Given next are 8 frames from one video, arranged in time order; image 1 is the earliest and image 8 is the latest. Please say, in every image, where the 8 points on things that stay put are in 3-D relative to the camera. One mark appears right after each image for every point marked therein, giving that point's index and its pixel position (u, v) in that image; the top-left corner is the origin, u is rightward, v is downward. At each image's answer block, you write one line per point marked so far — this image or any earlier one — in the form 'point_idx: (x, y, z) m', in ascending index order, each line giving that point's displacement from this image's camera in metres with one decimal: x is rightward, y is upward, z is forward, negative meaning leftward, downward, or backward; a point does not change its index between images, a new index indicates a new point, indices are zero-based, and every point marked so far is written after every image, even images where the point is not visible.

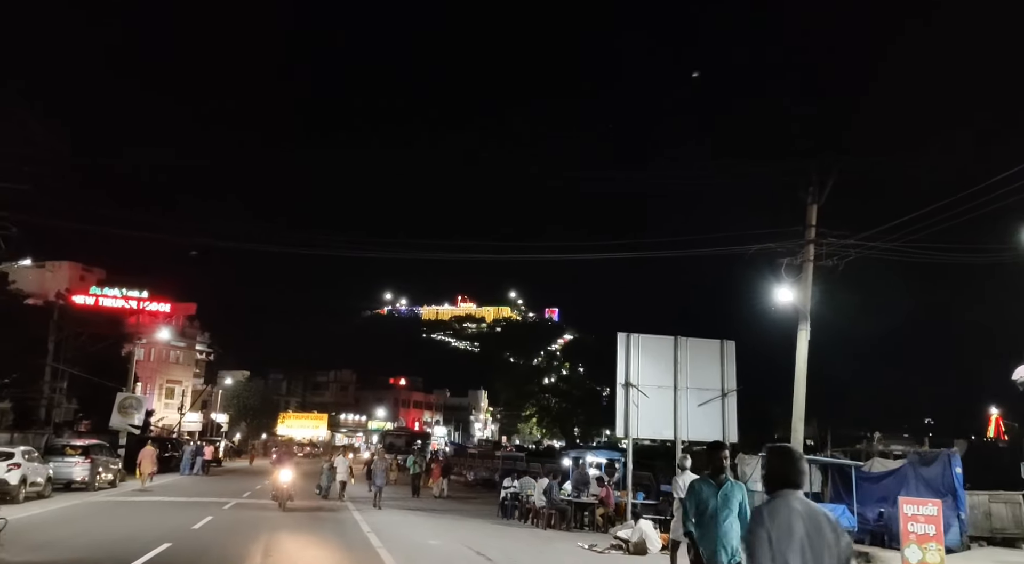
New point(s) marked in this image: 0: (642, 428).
0: (+3.1, -3.4, +19.4) m
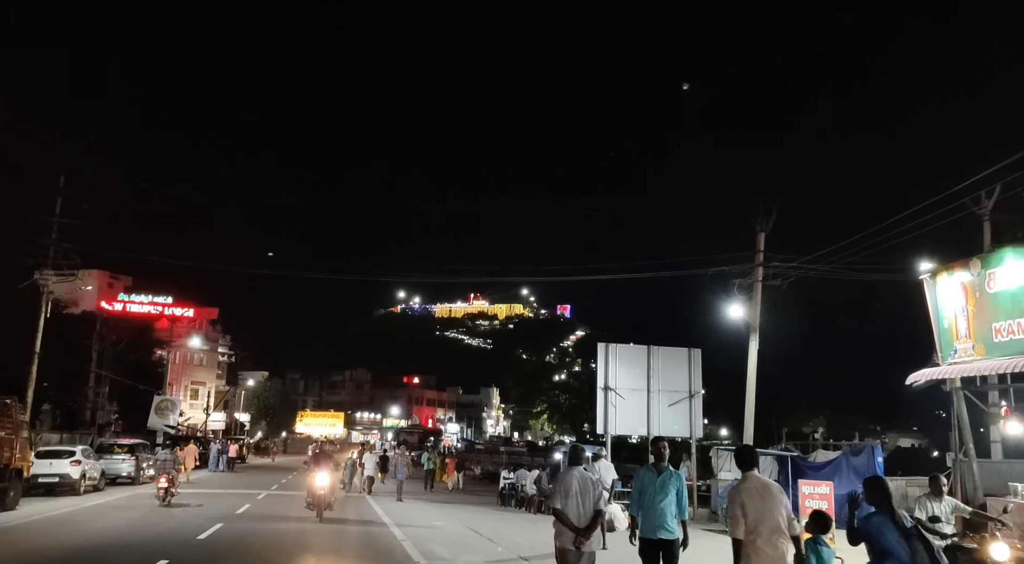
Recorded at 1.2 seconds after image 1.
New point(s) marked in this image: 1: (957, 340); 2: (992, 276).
0: (+2.9, -3.9, +22.5) m
1: (+8.0, -1.0, +14.6) m
2: (+8.1, +0.1, +13.9) m
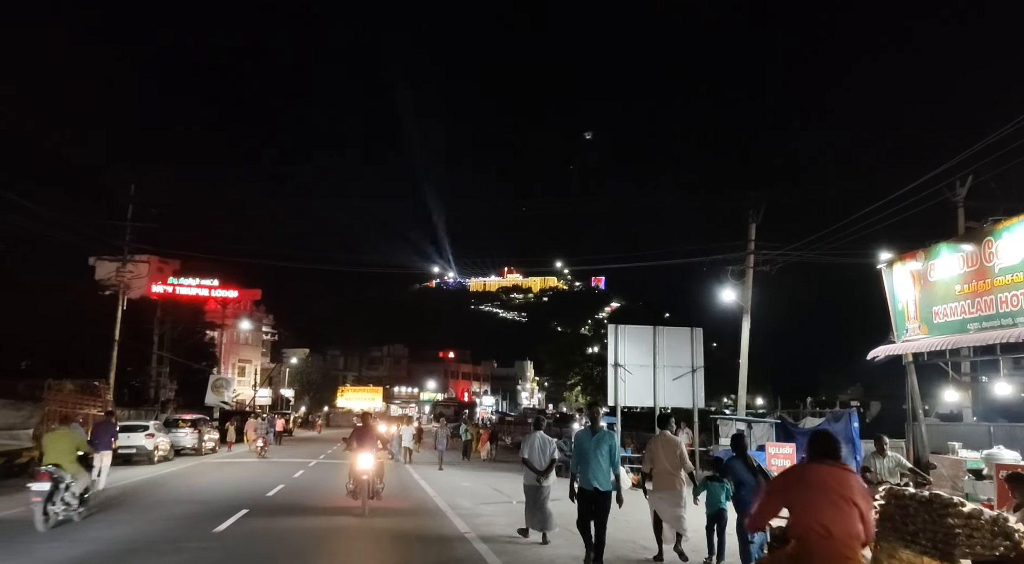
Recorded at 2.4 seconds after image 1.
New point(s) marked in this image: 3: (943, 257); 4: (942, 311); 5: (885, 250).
0: (+3.5, -3.5, +25.1) m
1: (+8.2, -0.8, +16.9) m
2: (+8.3, +0.3, +16.3) m
3: (+8.3, +0.5, +16.0) m
4: (+8.3, -0.5, +15.8) m
5: (+8.3, +0.8, +18.6) m
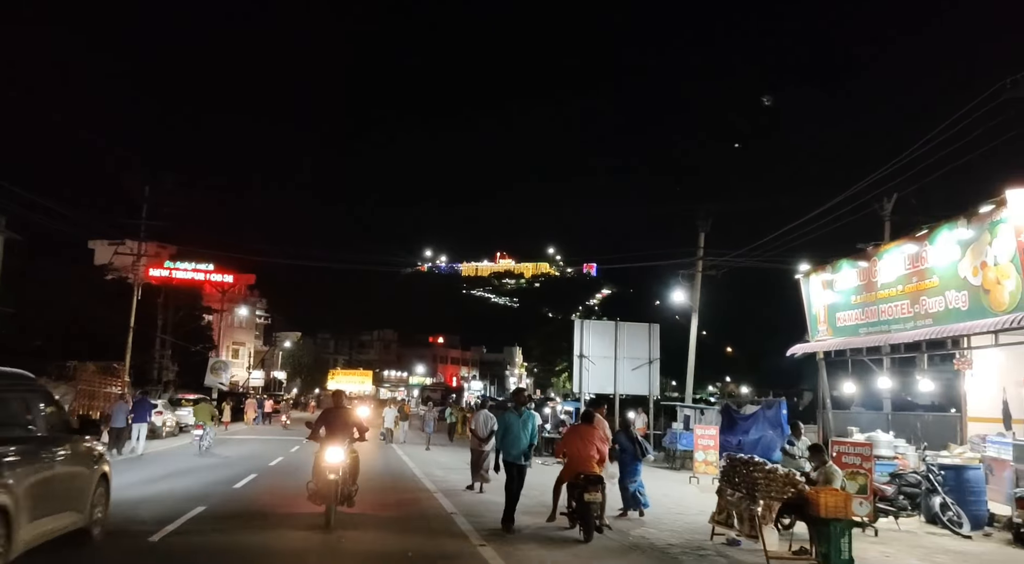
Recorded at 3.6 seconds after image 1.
0: (+2.7, -3.5, +28.1) m
1: (+7.4, -1.0, +19.9) m
2: (+7.5, +0.1, +19.2) m
3: (+7.6, +0.3, +18.9) m
4: (+7.6, -0.8, +18.8) m
5: (+7.6, +0.6, +21.5) m
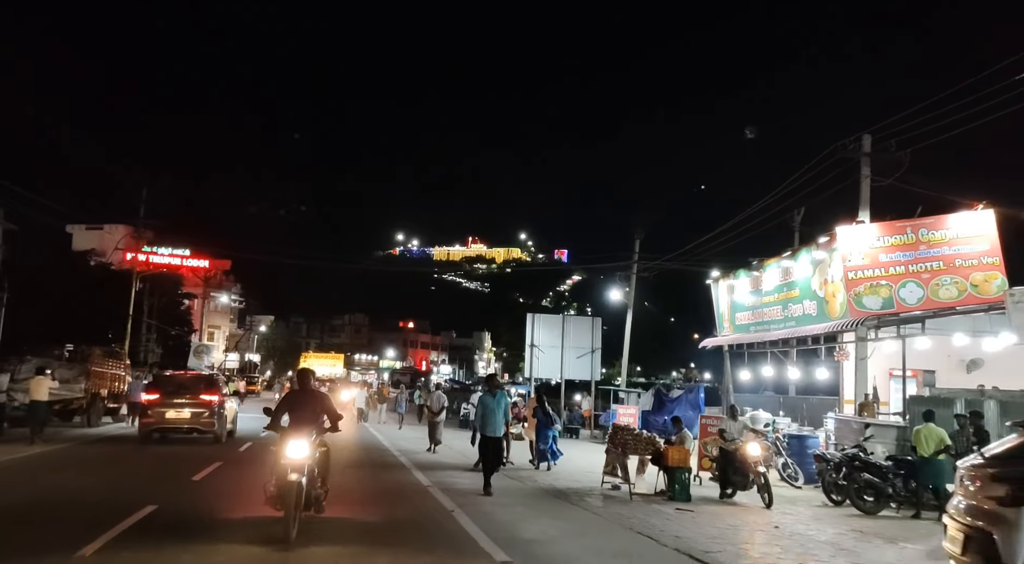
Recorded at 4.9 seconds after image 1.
0: (+1.1, -3.4, +32.0) m
1: (+6.2, -1.2, +23.9) m
2: (+6.3, -0.1, +23.2) m
3: (+6.3, +0.1, +22.9) m
4: (+6.3, -0.9, +22.7) m
5: (+6.3, +0.5, +25.5) m
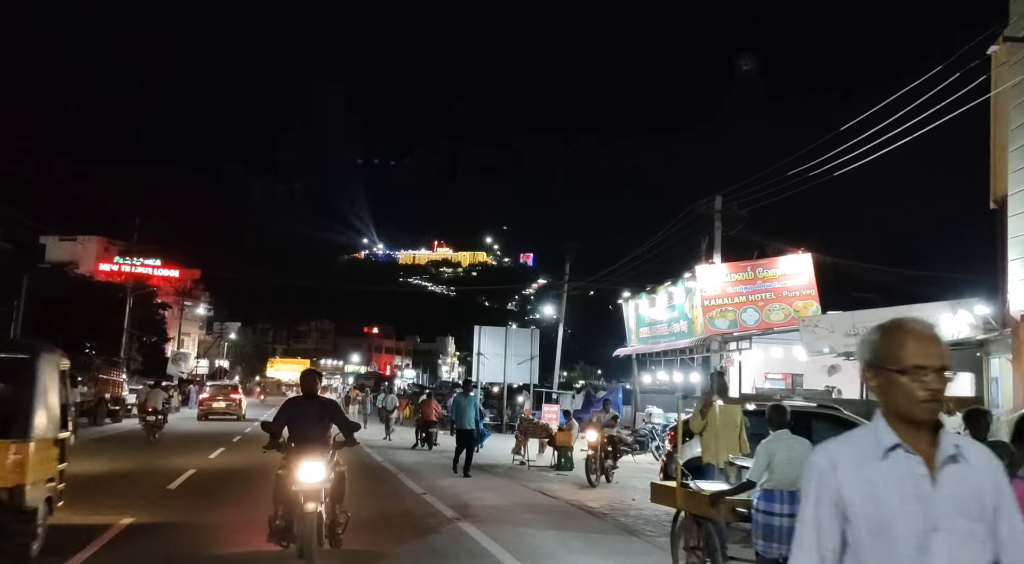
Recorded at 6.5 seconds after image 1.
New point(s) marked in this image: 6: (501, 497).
0: (-1.2, -4.2, +36.9) m
1: (+4.2, -1.9, +29.0) m
2: (+4.4, -0.8, +28.4) m
3: (+4.4, -0.6, +28.0) m
4: (+4.4, -1.6, +27.9) m
5: (+4.3, -0.2, +30.6) m
6: (-0.1, -3.3, +12.4) m
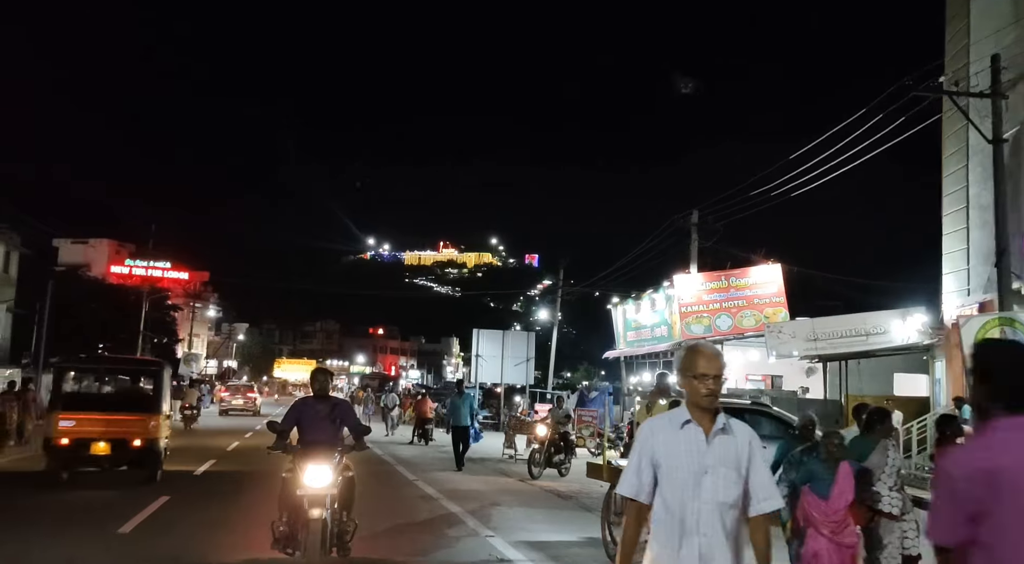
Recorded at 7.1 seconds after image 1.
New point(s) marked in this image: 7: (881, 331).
0: (-1.3, -4.4, +38.7) m
1: (+4.0, -2.1, +30.8) m
2: (+4.2, -1.0, +30.1) m
3: (+4.2, -0.8, +29.8) m
4: (+4.2, -1.9, +29.6) m
5: (+4.1, -0.5, +32.4) m
6: (-0.4, -3.5, +14.2) m
7: (+8.6, -1.2, +19.2) m
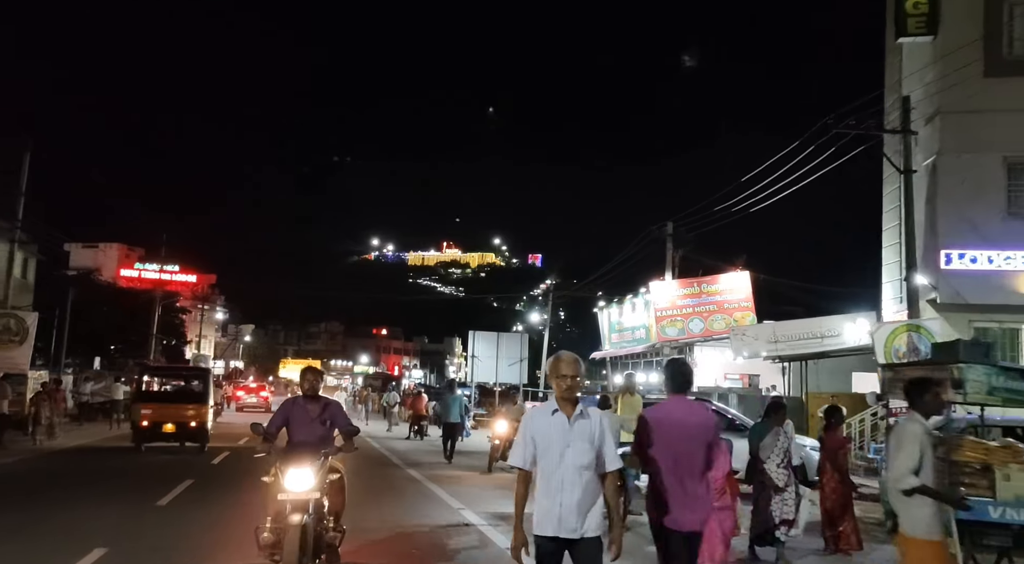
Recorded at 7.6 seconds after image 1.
0: (-1.6, -4.6, +40.5) m
1: (+3.7, -2.3, +32.6) m
2: (+3.9, -1.2, +31.9) m
3: (+3.9, -1.0, +31.6) m
4: (+3.9, -2.1, +31.4) m
5: (+3.8, -0.7, +34.2) m
6: (-0.8, -3.7, +16.0) m
7: (+8.2, -1.3, +21.0) m
